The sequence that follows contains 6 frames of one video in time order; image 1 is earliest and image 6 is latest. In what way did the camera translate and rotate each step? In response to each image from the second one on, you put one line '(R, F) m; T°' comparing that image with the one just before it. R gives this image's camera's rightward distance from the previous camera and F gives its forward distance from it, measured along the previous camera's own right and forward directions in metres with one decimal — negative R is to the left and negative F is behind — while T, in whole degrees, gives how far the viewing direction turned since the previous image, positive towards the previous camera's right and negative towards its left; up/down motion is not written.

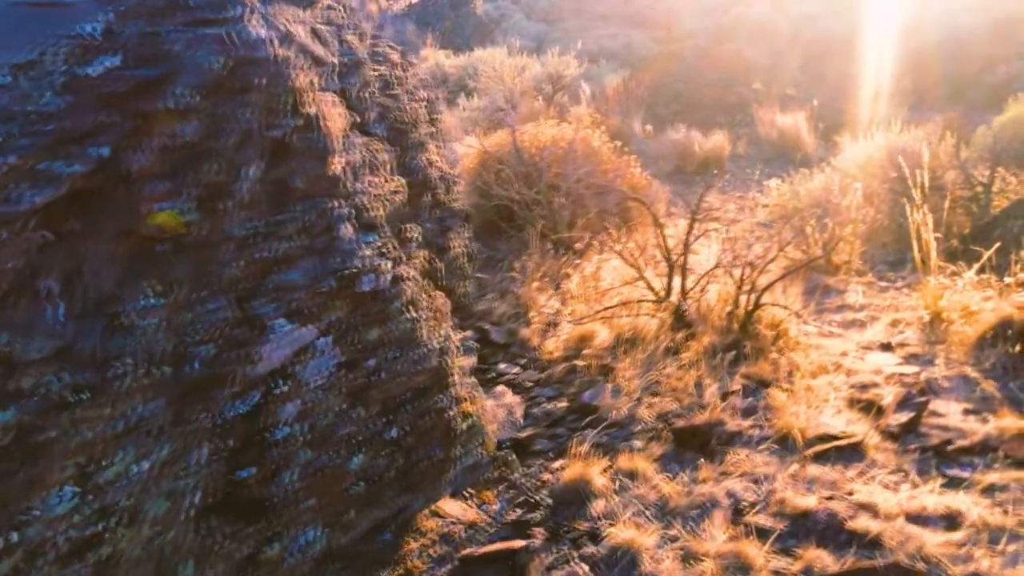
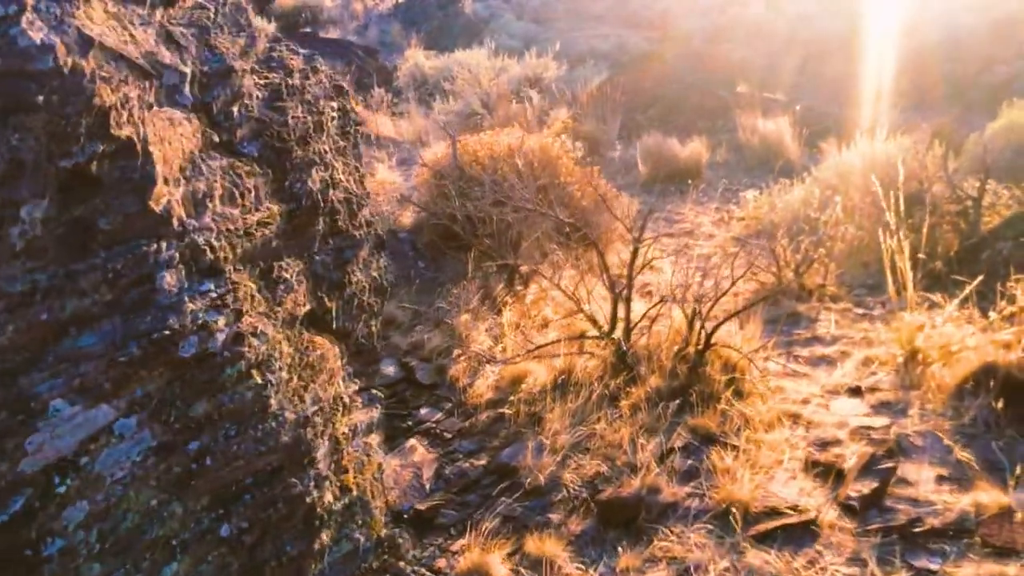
(+0.4, +0.5) m; 0°
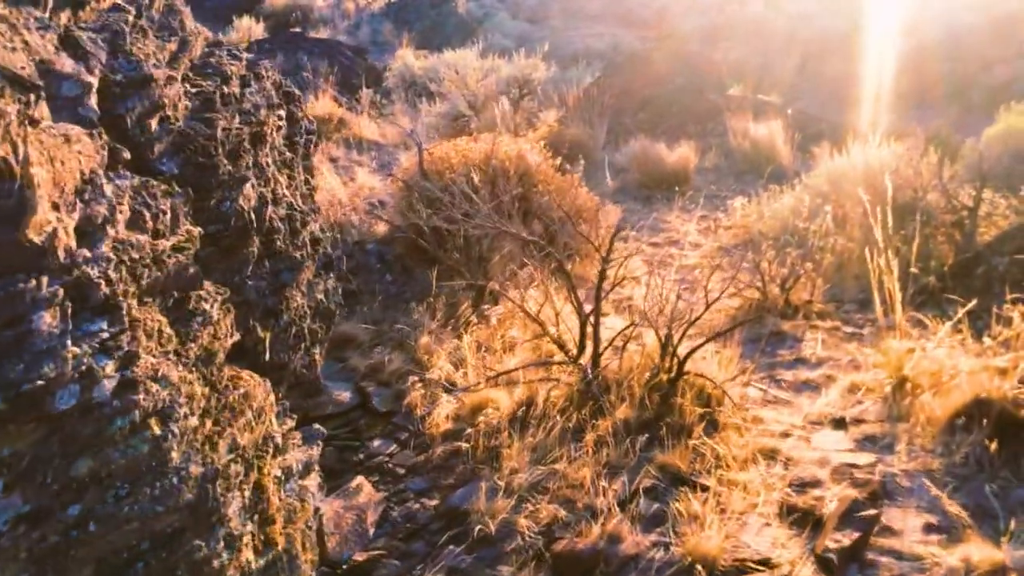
(+0.2, +0.2) m; 0°
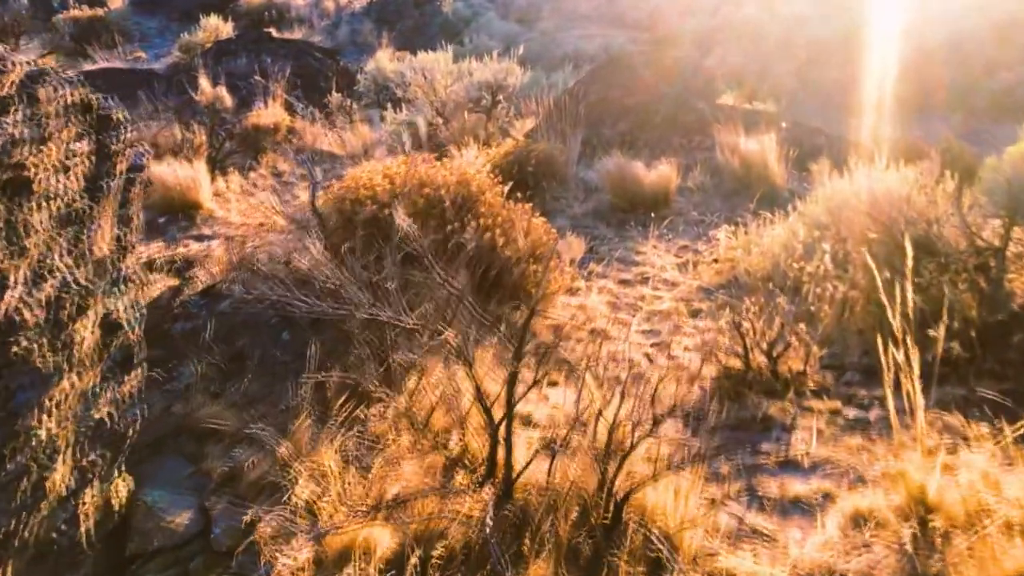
(+0.4, +0.9) m; 0°
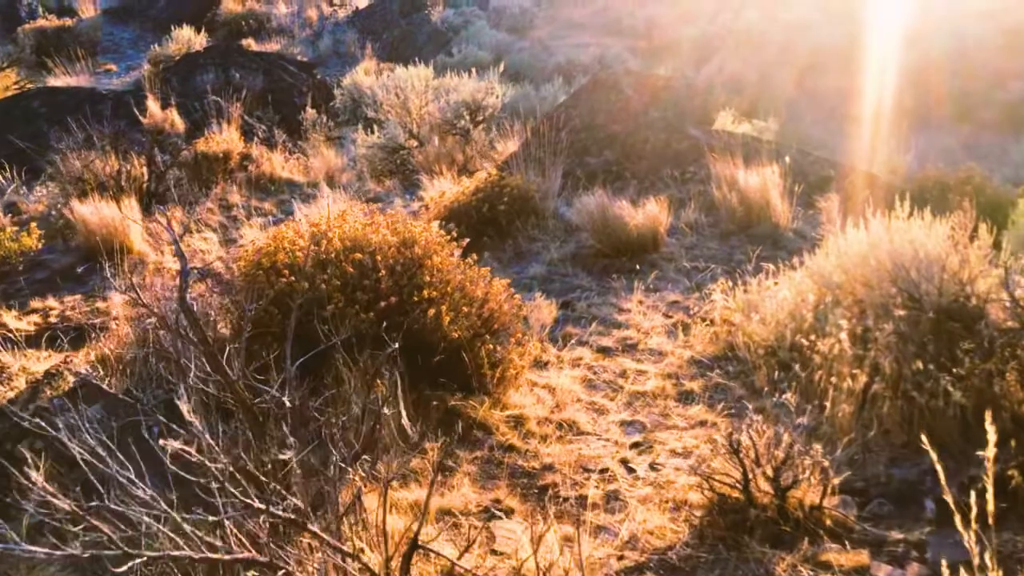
(+0.2, +0.8) m; 0°
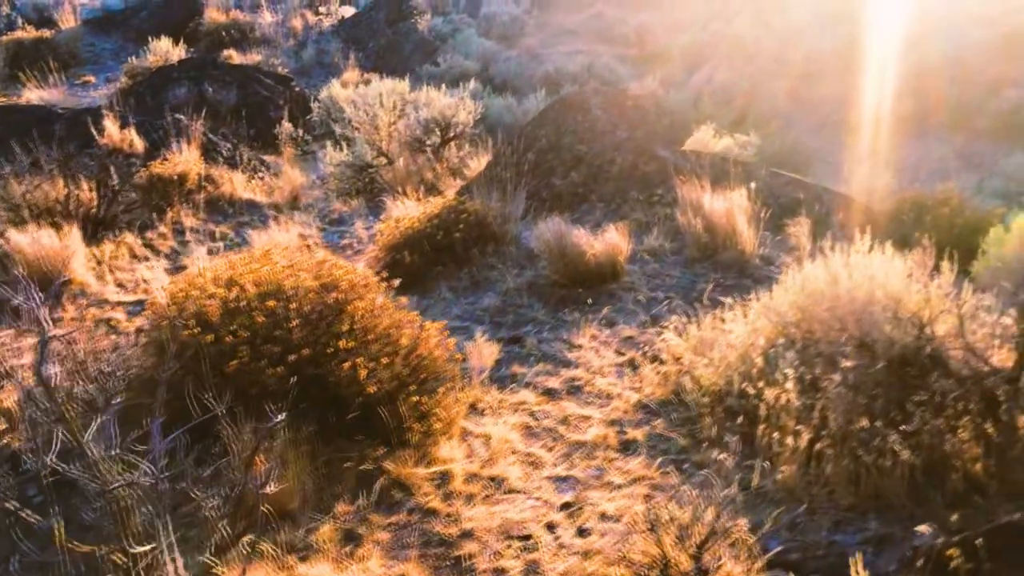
(+0.4, +0.2) m; 0°
